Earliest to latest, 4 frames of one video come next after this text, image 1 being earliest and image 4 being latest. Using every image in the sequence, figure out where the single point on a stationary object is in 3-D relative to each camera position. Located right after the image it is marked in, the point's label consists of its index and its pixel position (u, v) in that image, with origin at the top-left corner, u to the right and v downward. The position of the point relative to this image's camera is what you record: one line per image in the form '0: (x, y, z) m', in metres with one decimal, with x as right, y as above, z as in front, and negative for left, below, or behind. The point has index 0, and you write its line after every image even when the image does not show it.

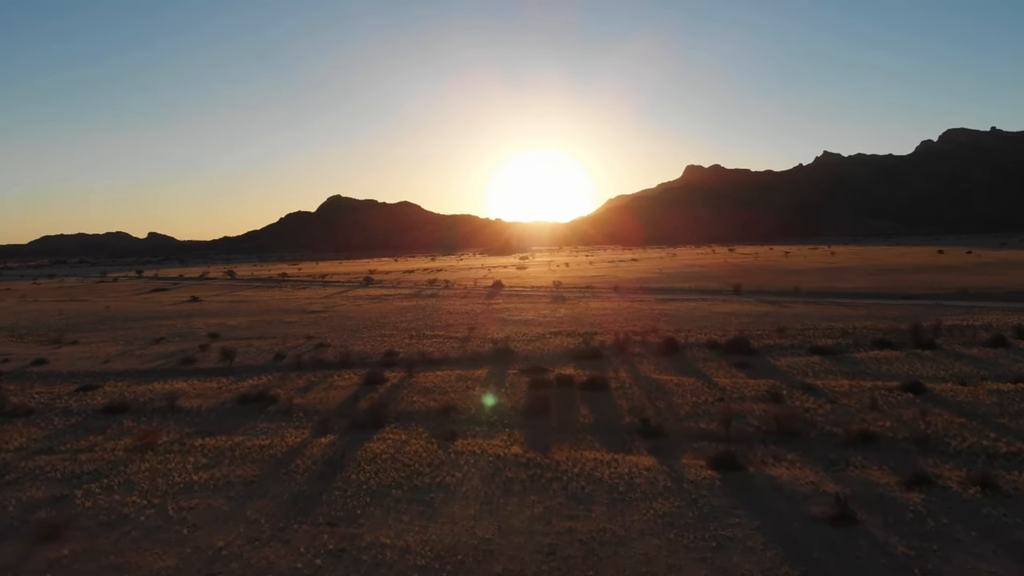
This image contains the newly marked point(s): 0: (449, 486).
0: (-1.5, -4.8, +15.2) m
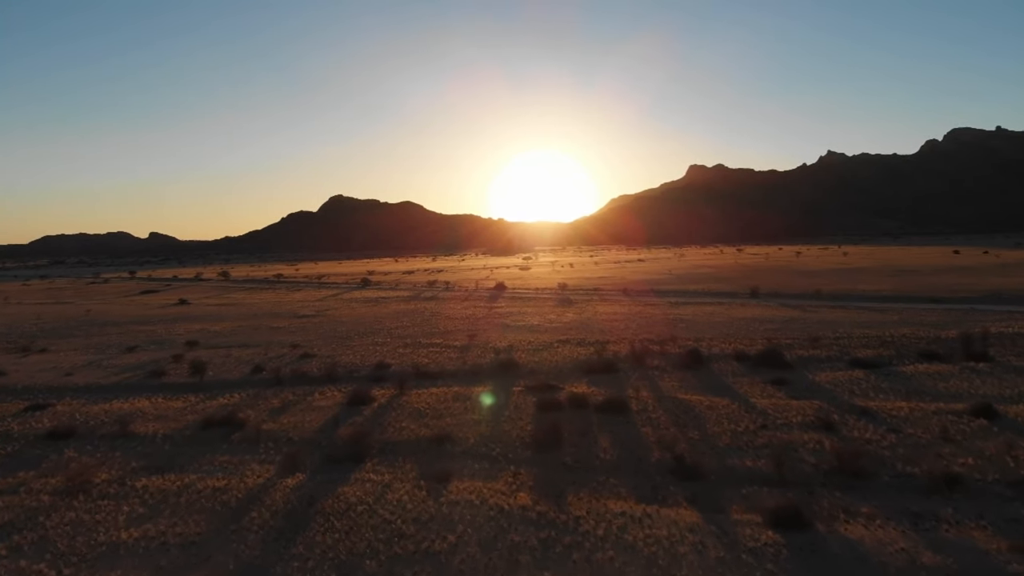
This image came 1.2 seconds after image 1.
0: (-1.4, -5.0, +11.9) m
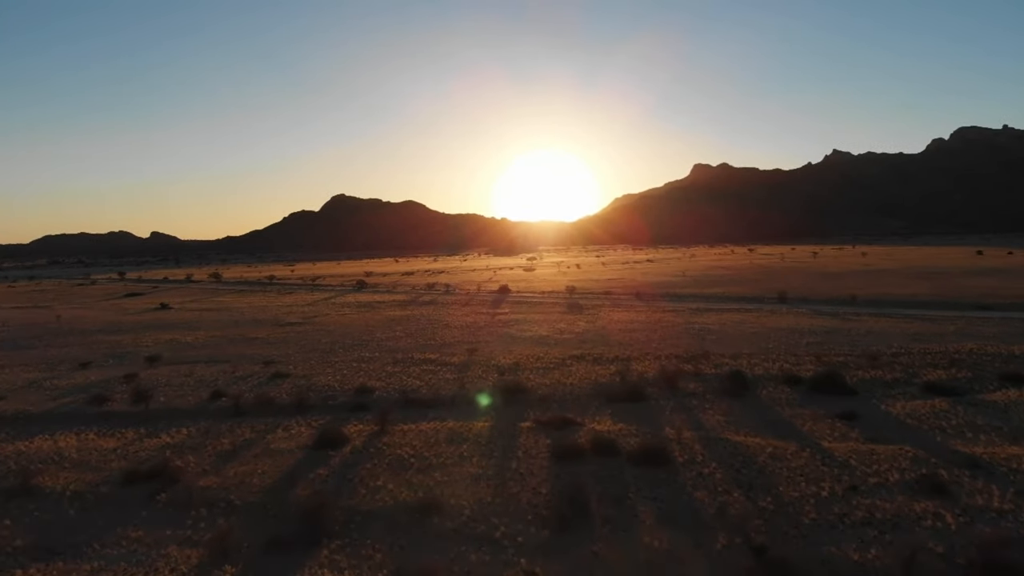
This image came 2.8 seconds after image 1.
0: (-1.2, -5.4, +7.3) m
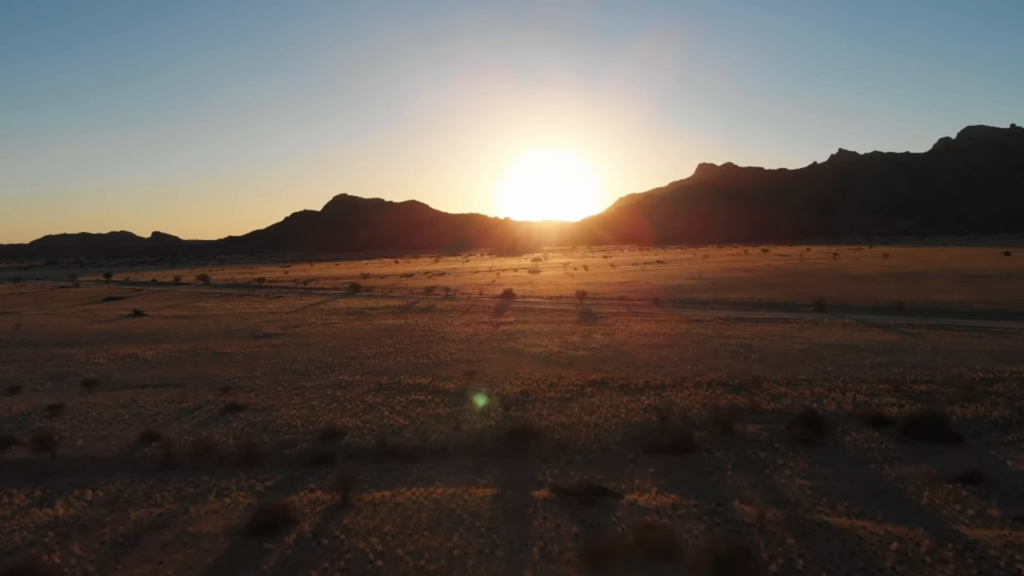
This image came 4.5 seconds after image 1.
0: (-1.0, -5.9, +2.1) m
